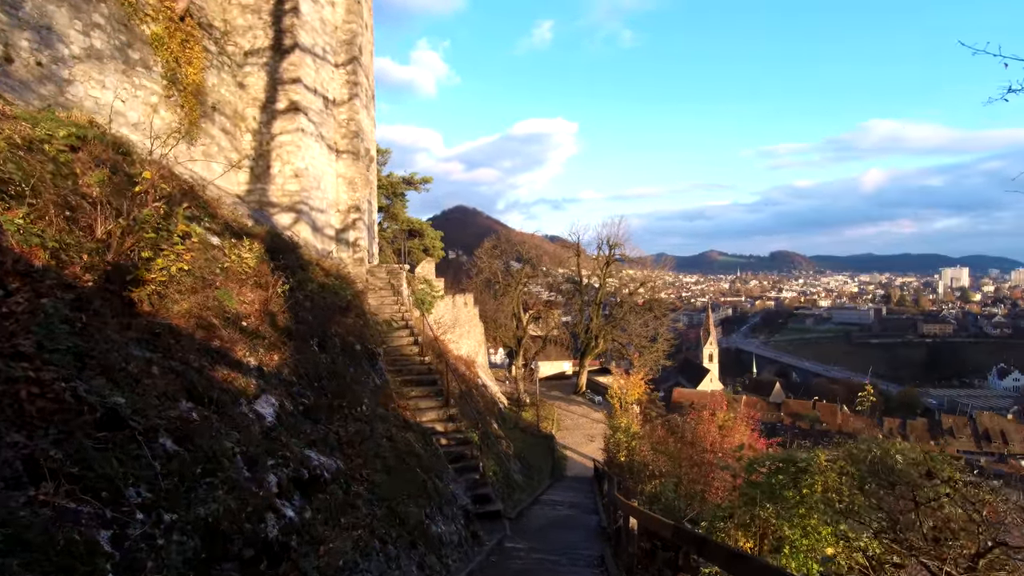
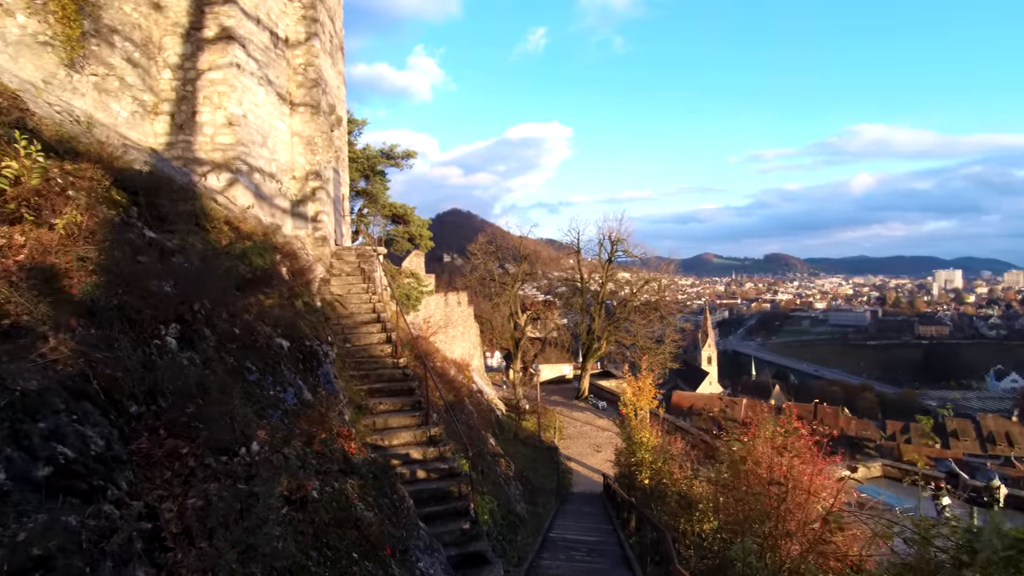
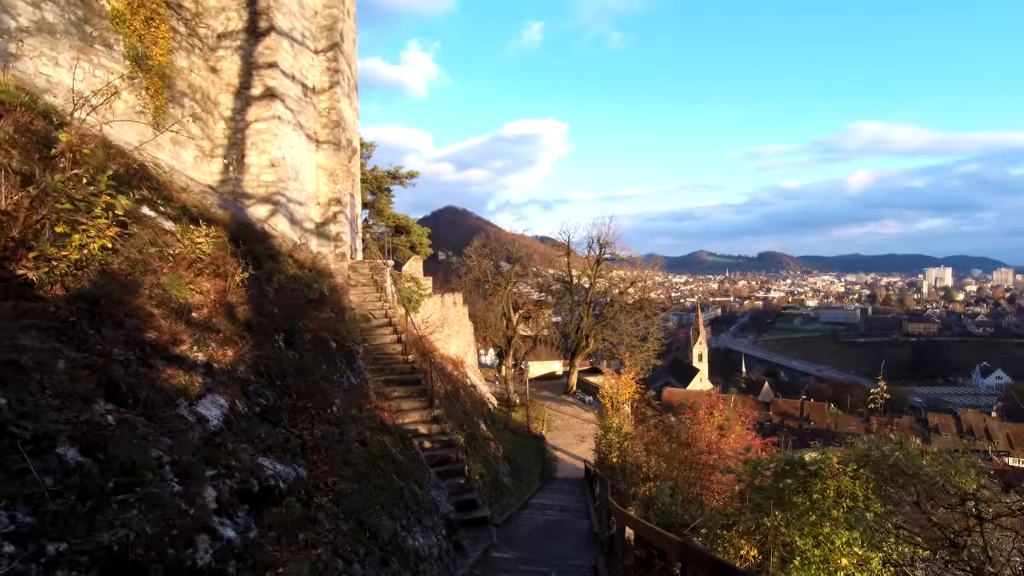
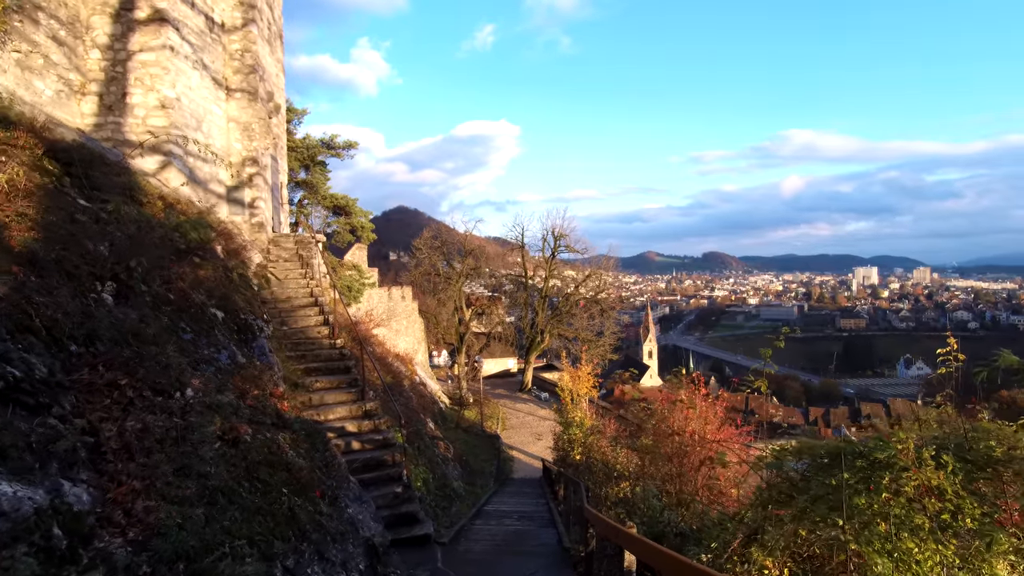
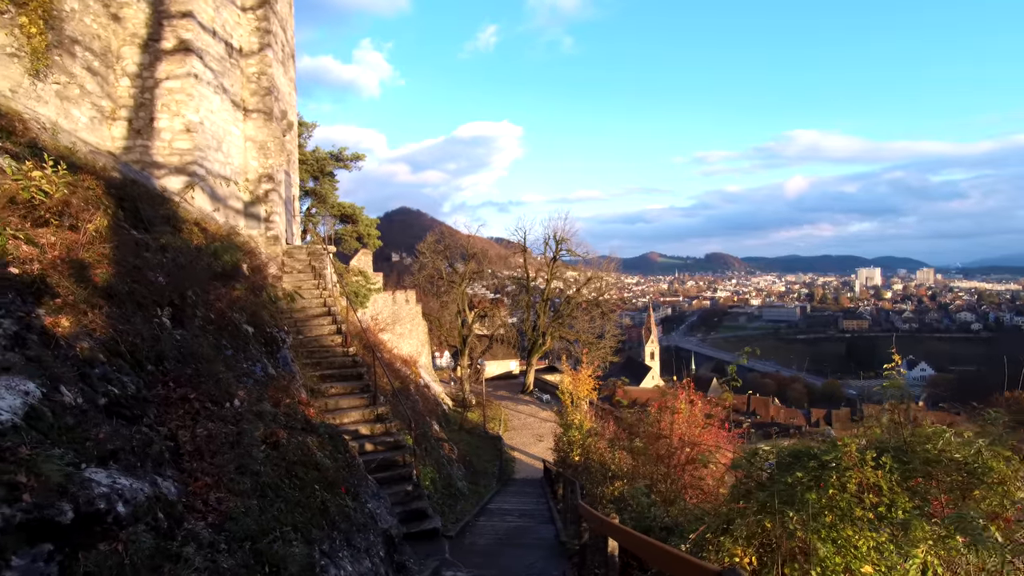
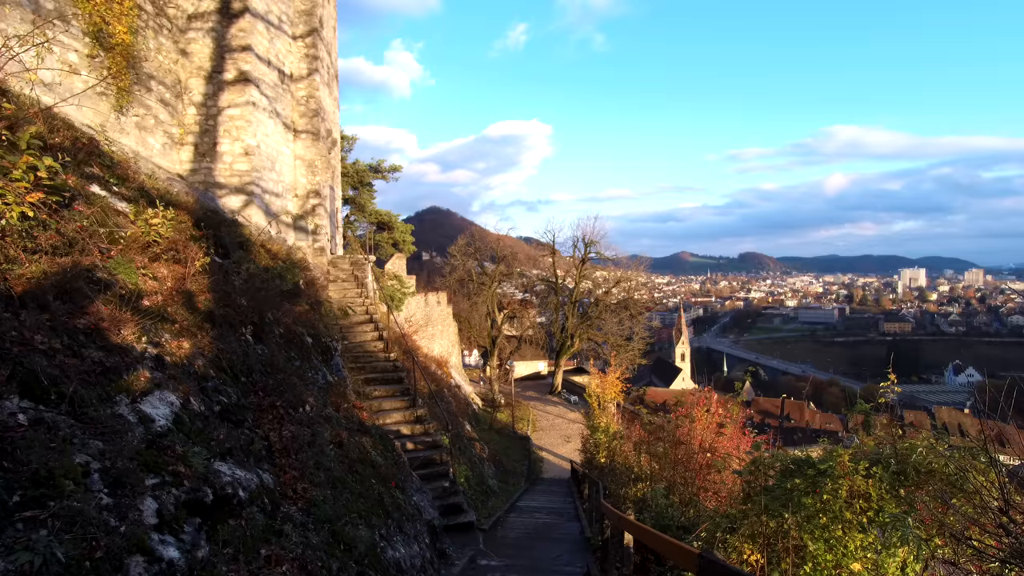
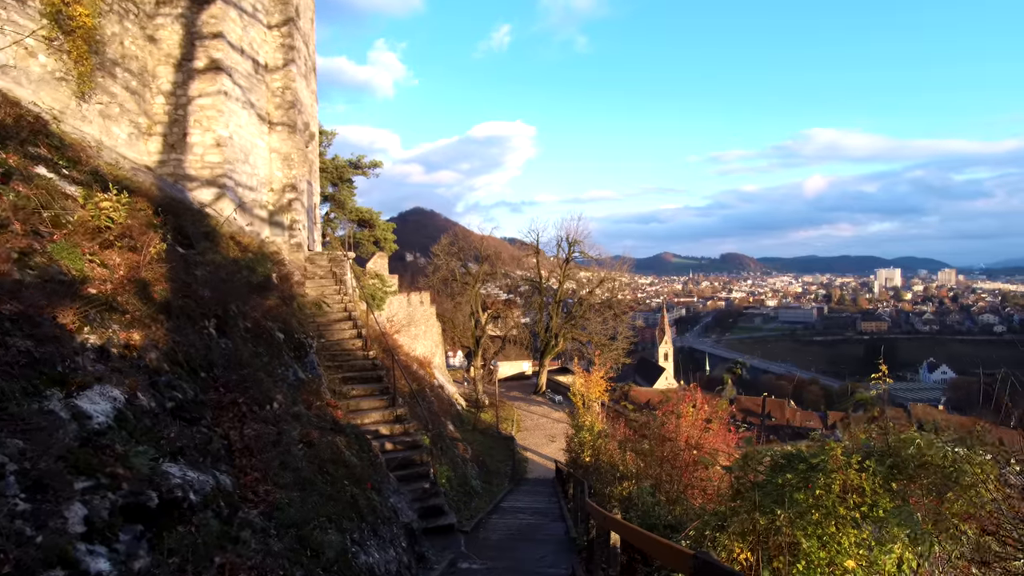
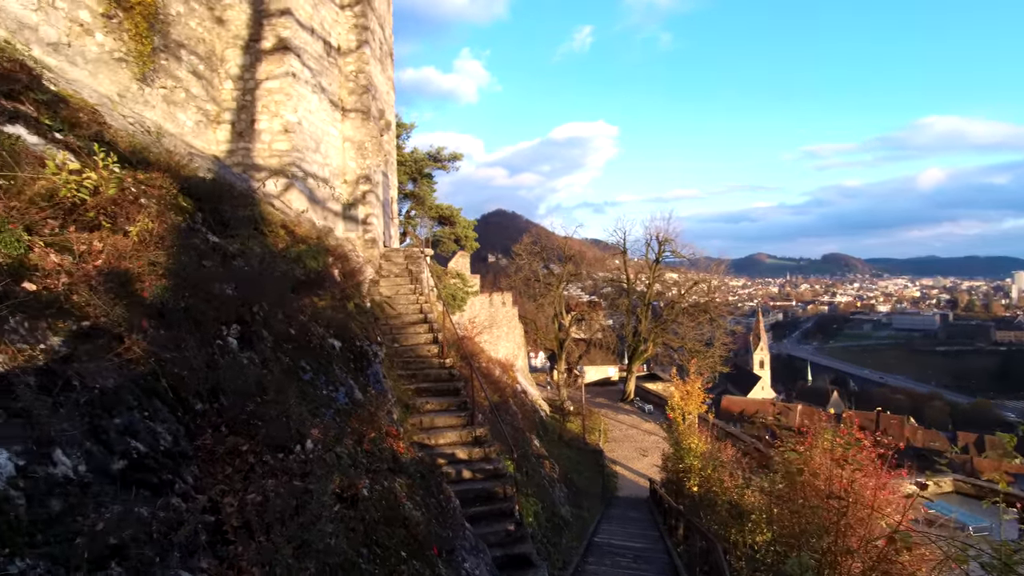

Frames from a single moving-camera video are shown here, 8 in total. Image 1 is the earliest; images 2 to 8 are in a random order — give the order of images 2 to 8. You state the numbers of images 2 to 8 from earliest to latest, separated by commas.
3, 6, 7, 5, 4, 2, 8
